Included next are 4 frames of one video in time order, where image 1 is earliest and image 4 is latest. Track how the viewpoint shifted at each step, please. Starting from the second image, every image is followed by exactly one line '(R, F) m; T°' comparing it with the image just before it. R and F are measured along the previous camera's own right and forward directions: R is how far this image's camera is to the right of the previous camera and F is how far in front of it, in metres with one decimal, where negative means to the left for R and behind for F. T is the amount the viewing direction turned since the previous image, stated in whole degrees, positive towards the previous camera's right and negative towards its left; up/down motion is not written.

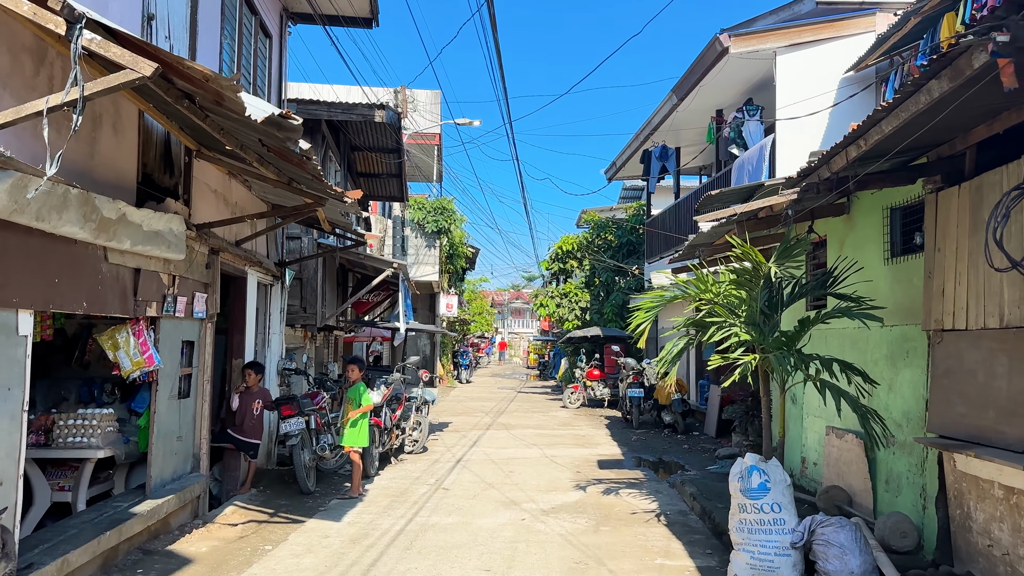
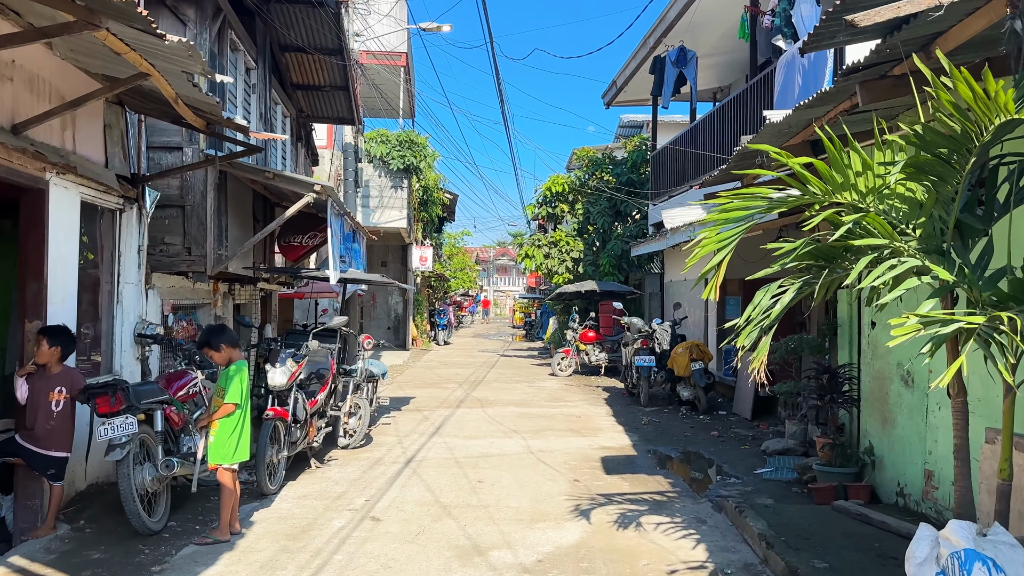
(+0.1, +2.7) m; +1°
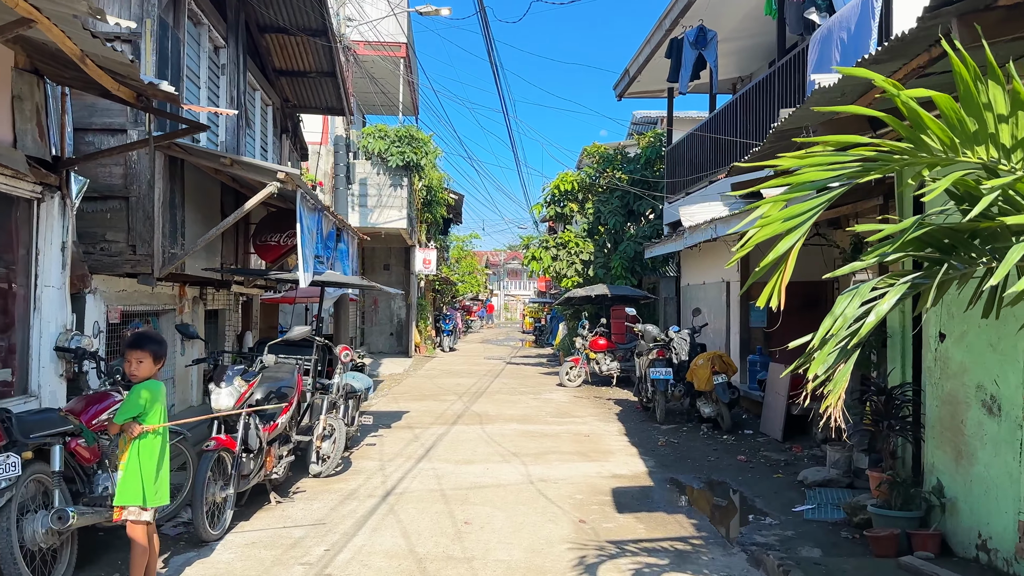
(+0.1, +0.9) m; -1°
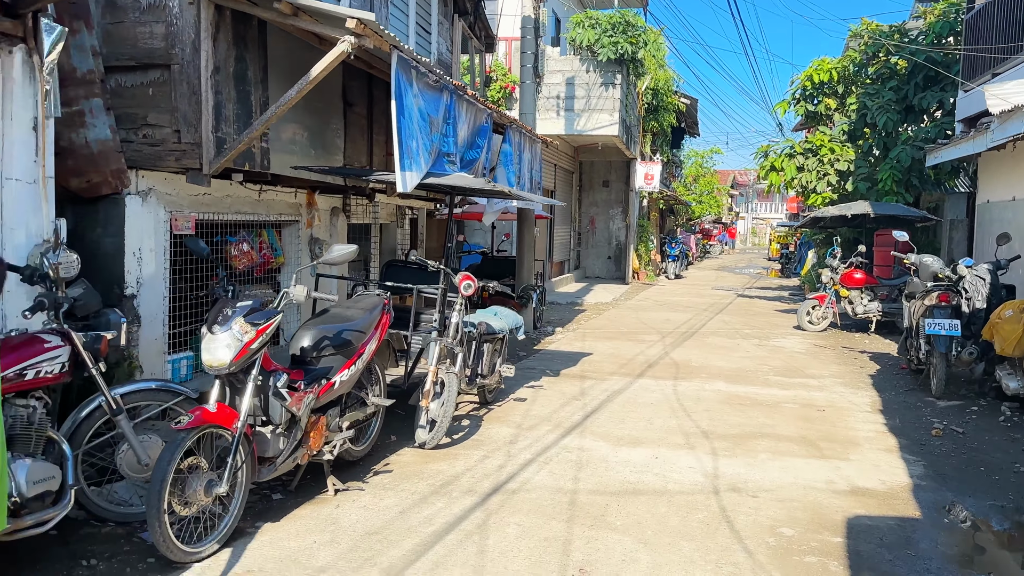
(+0.3, +2.0) m; -17°
